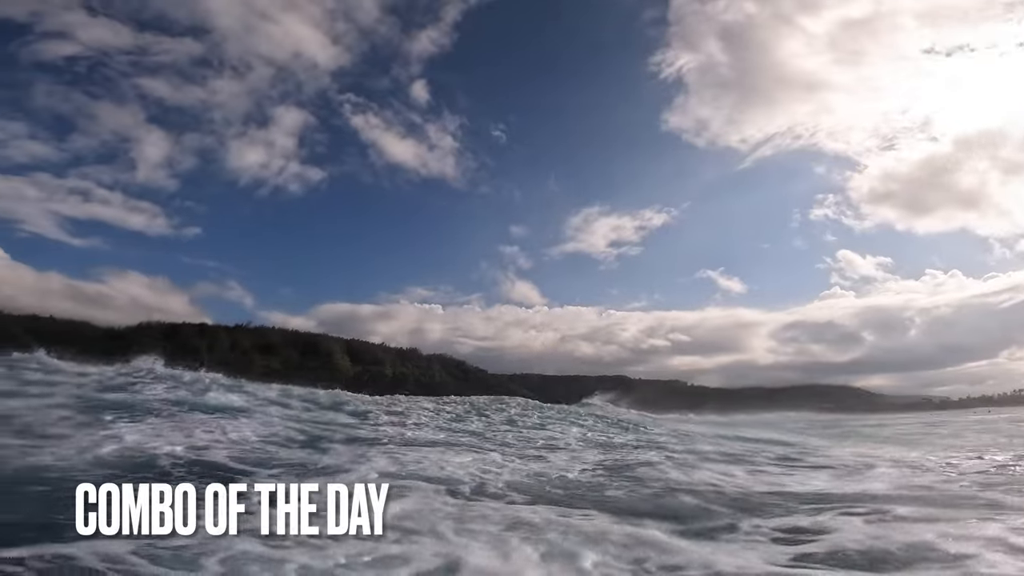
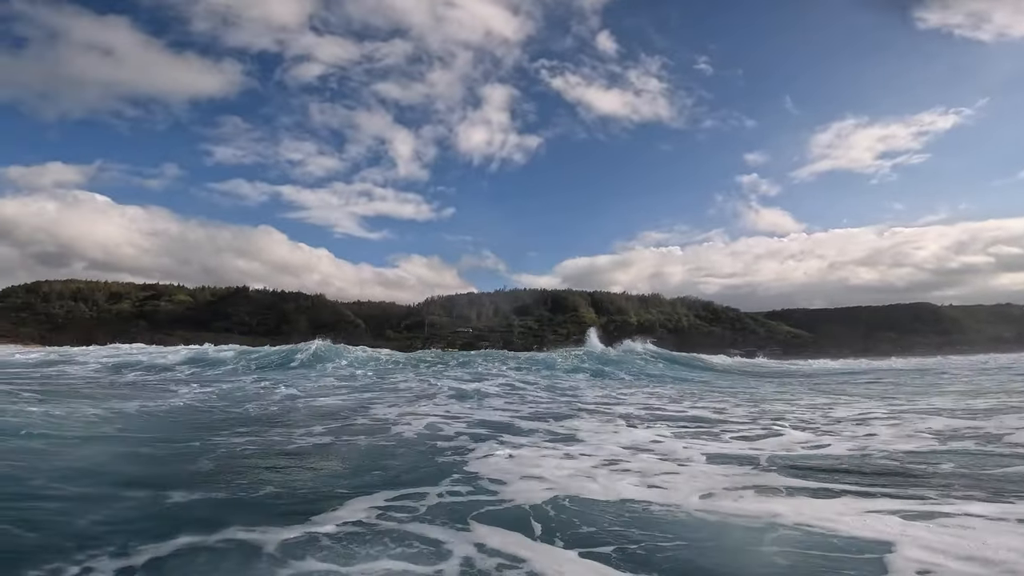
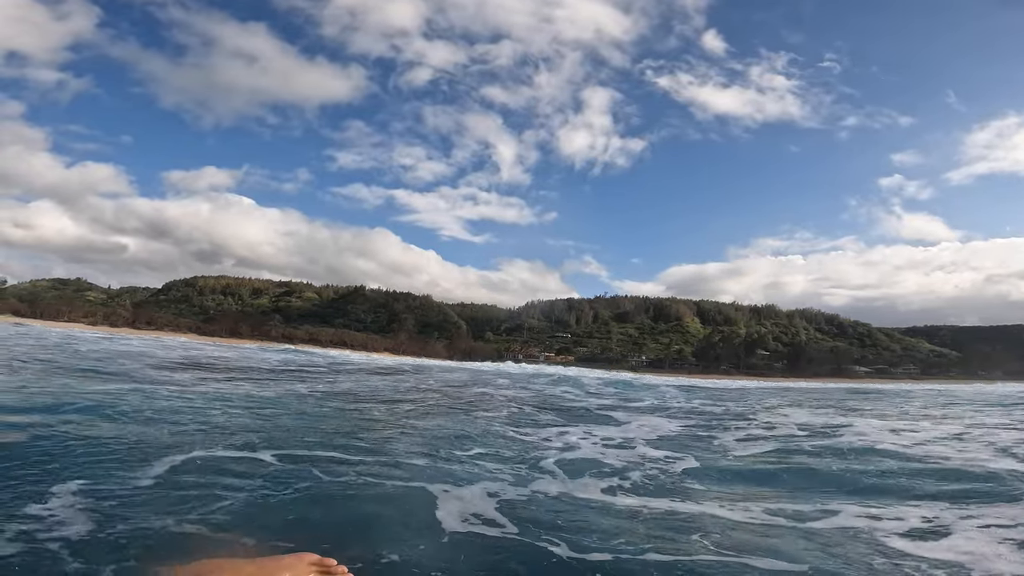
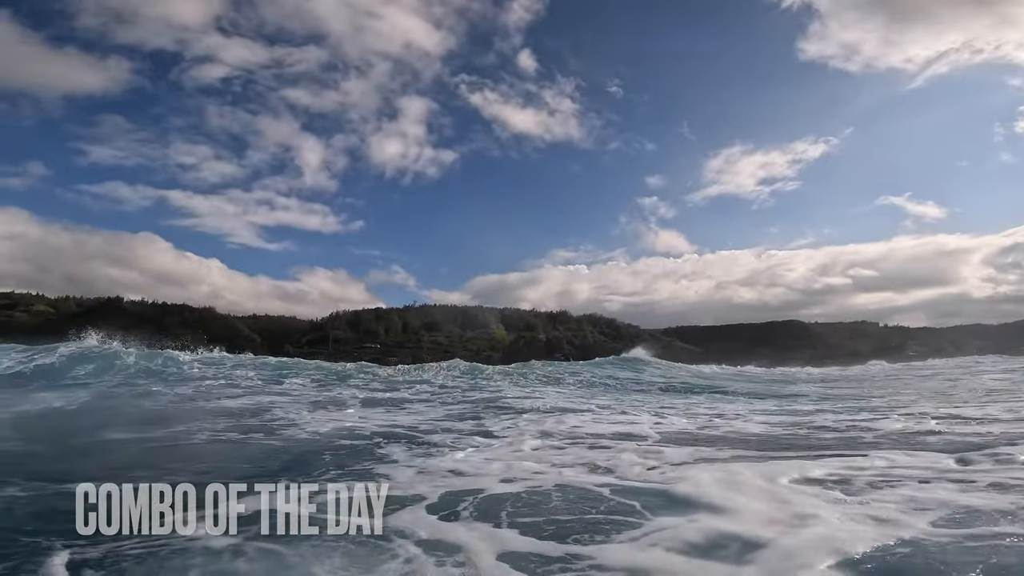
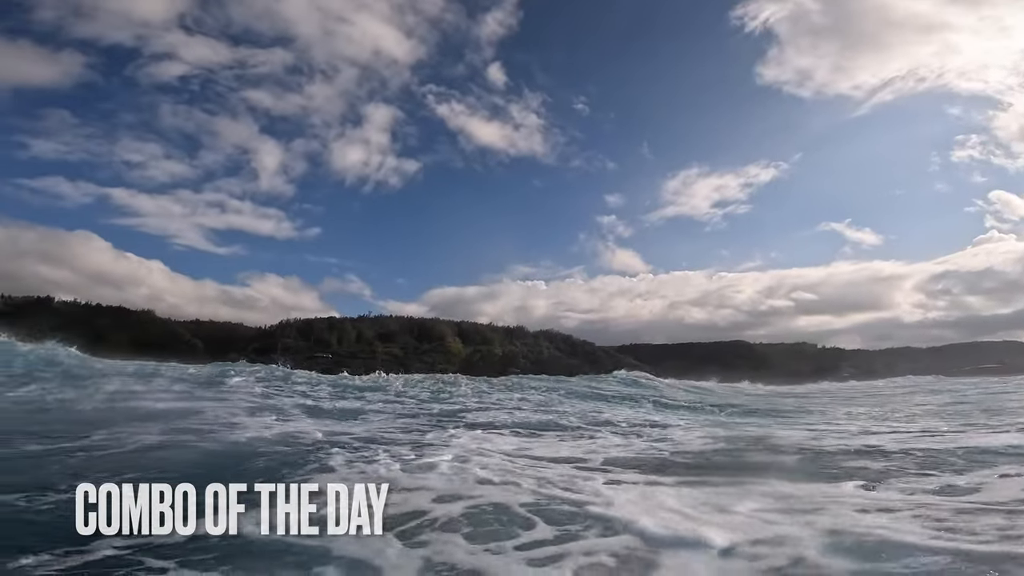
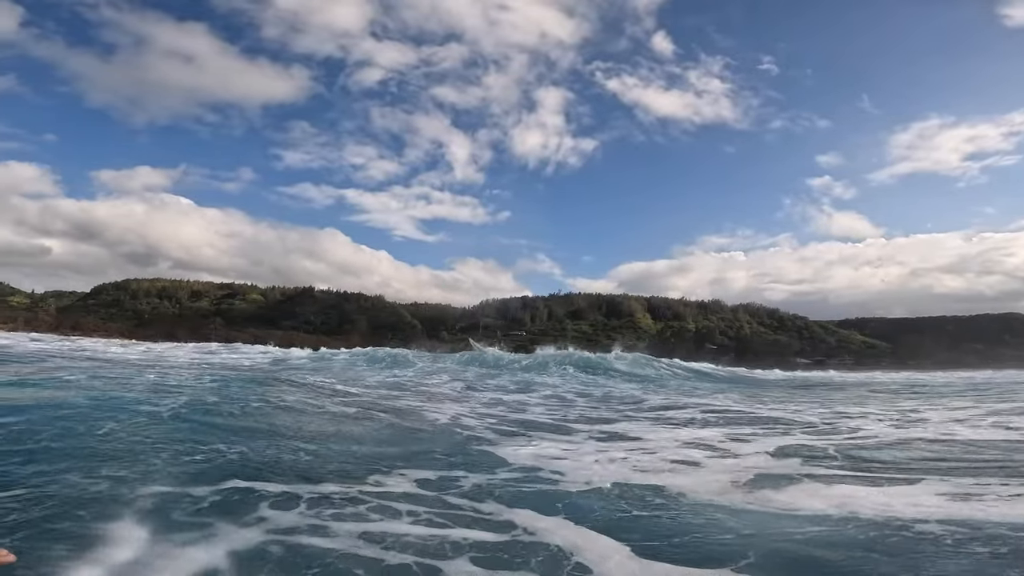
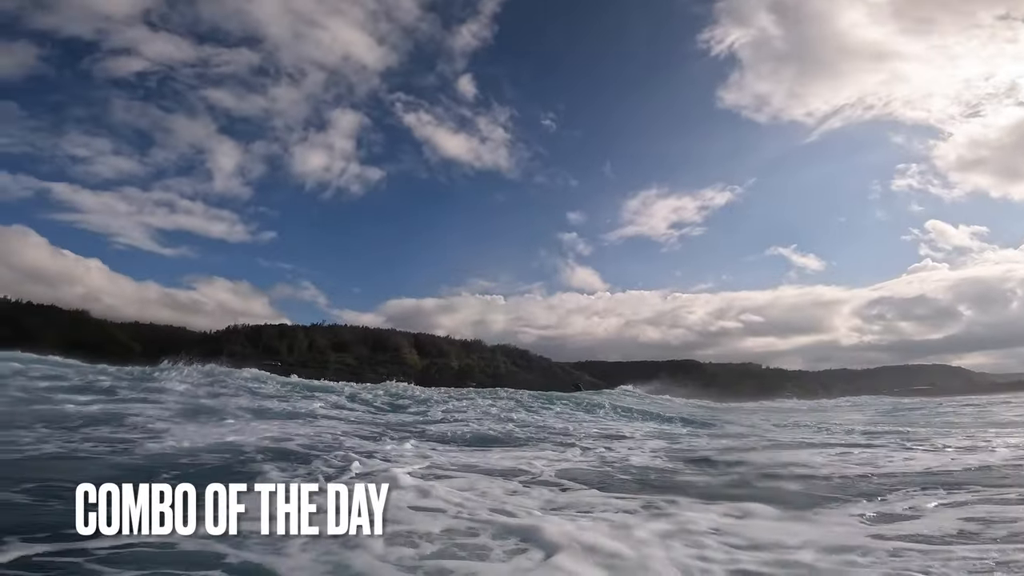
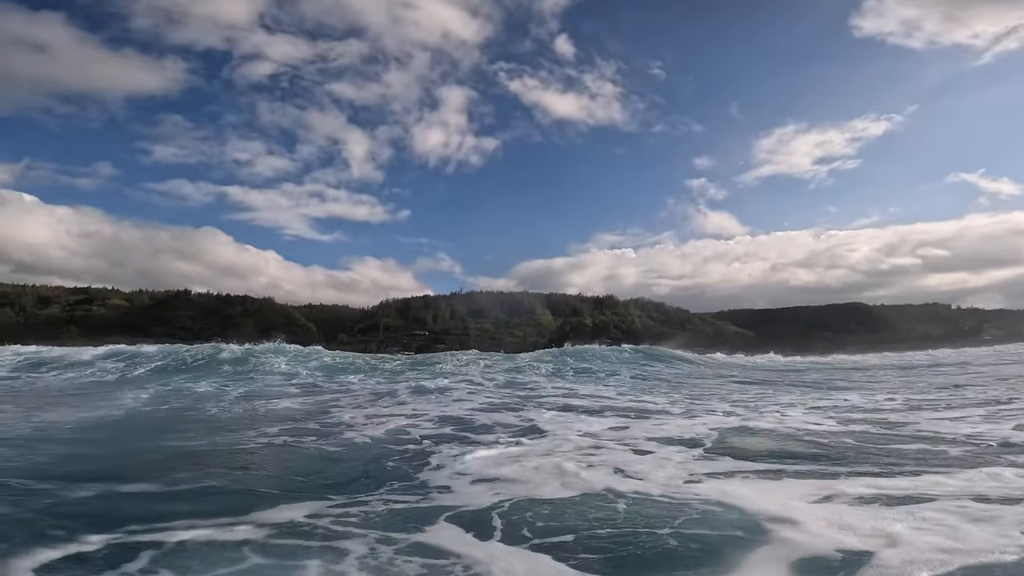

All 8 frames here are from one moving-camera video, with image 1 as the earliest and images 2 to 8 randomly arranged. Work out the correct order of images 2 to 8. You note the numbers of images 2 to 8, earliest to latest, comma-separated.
7, 5, 4, 8, 2, 6, 3
